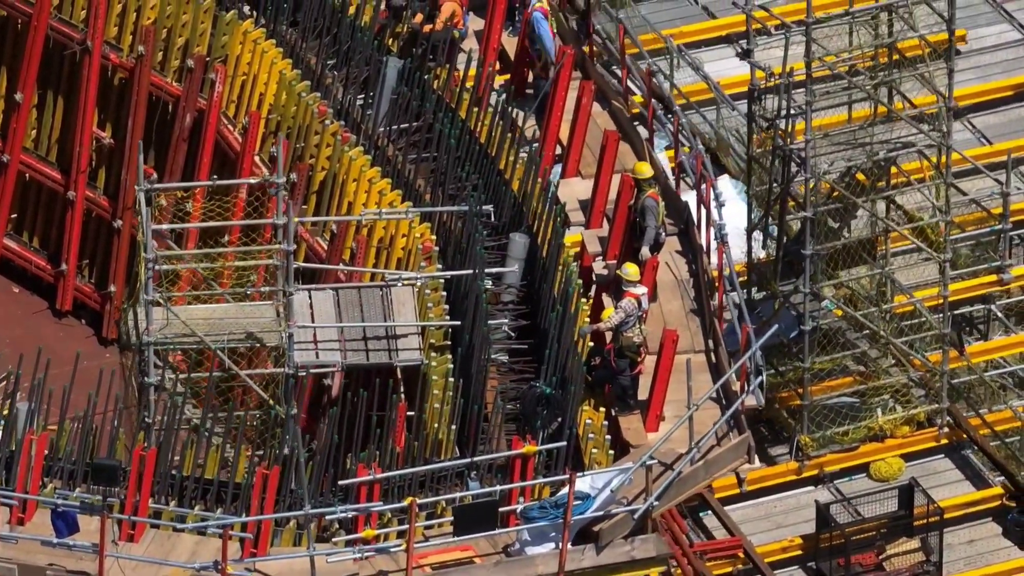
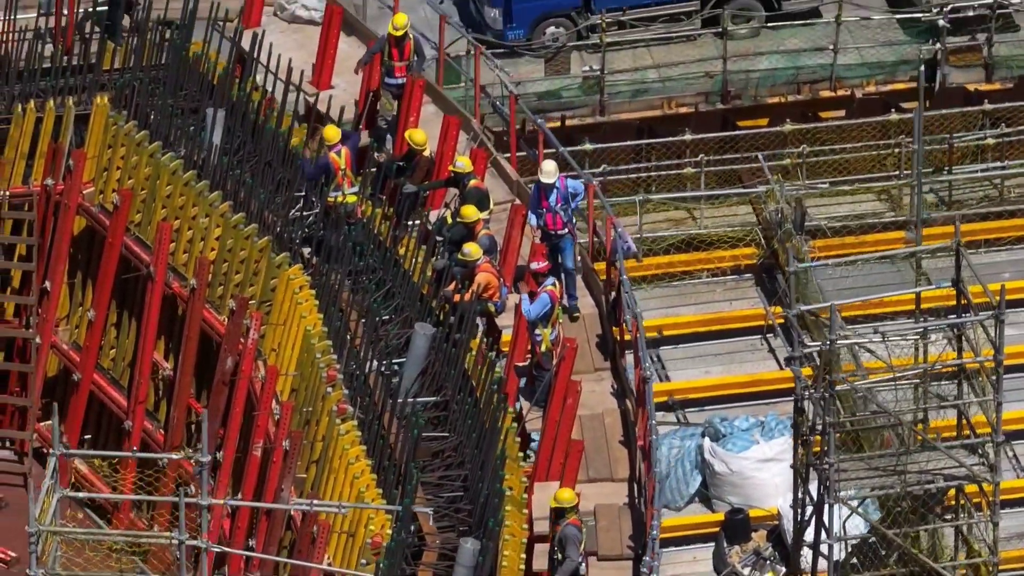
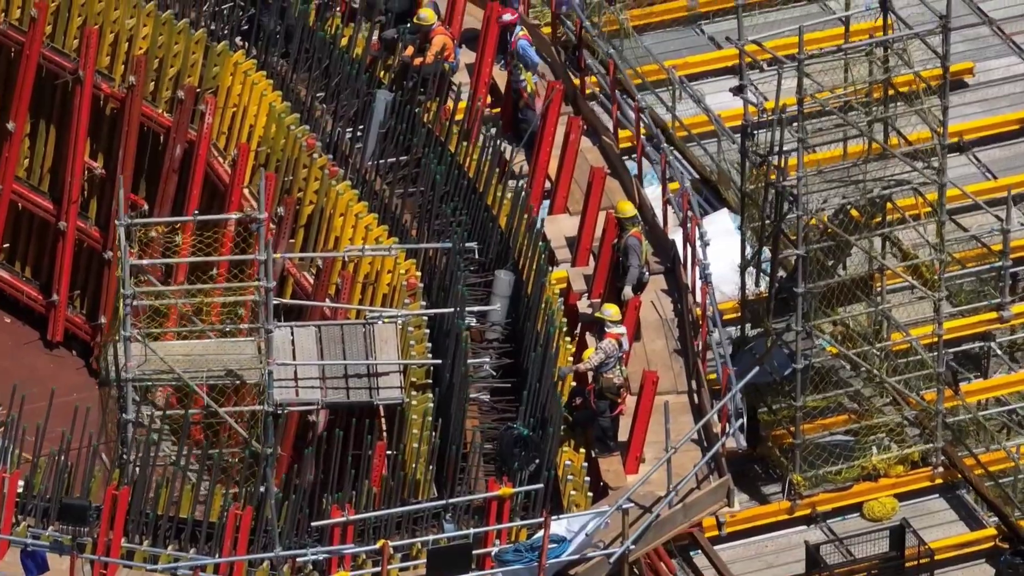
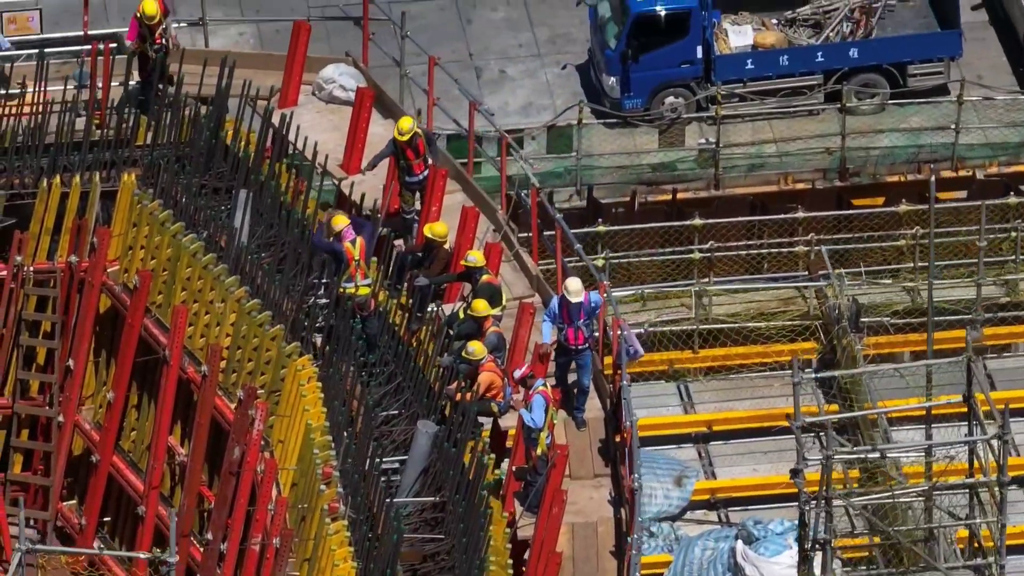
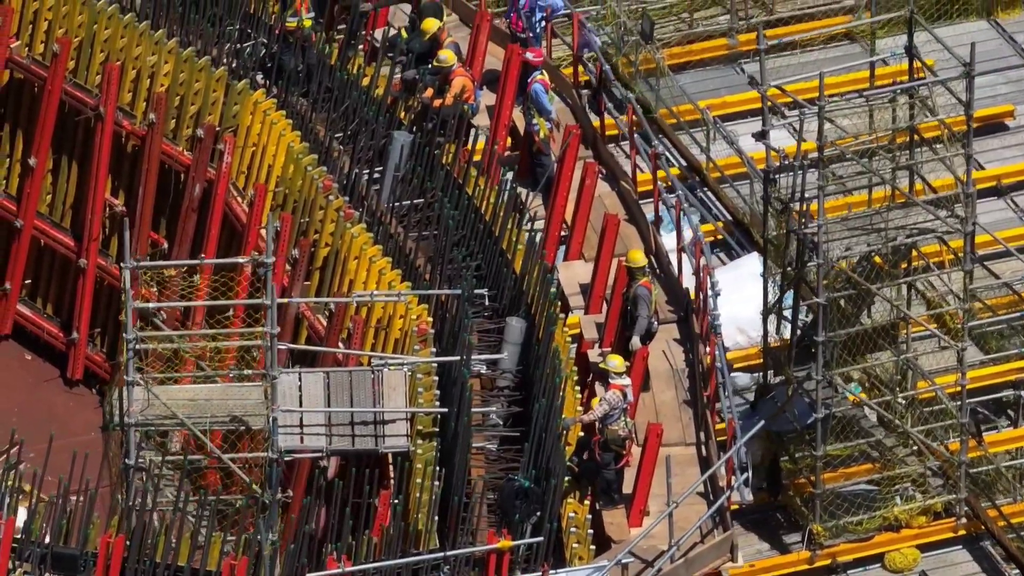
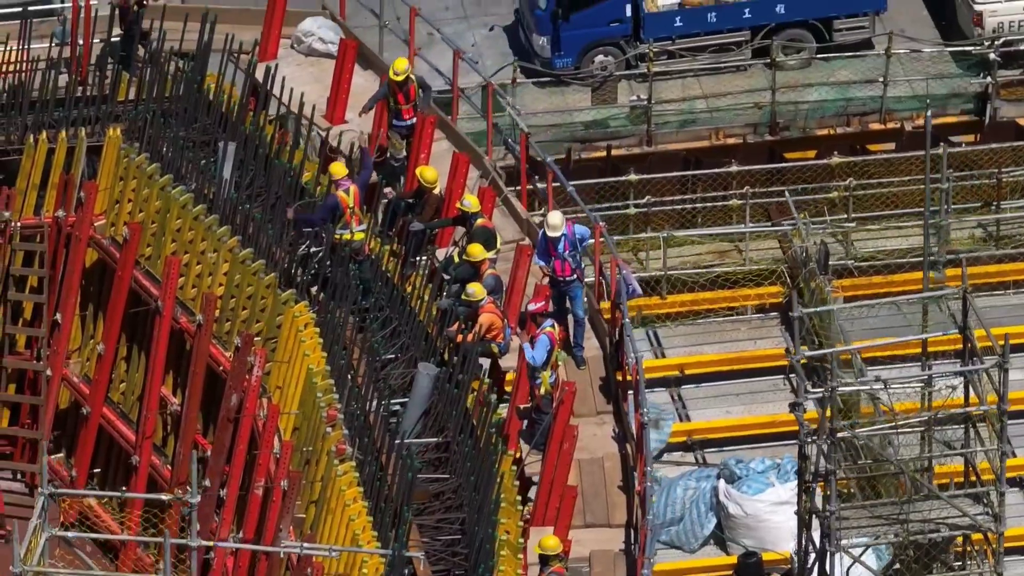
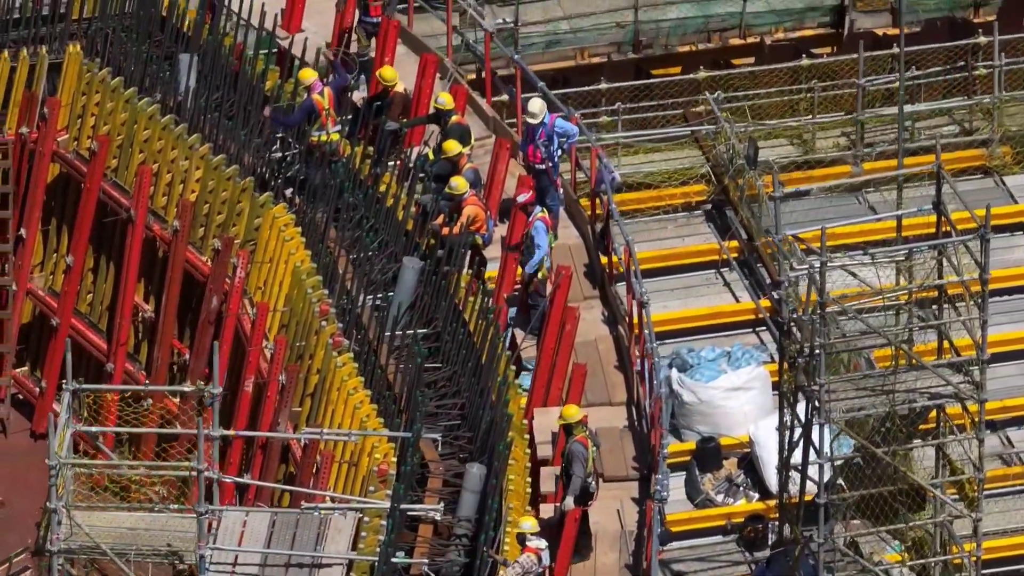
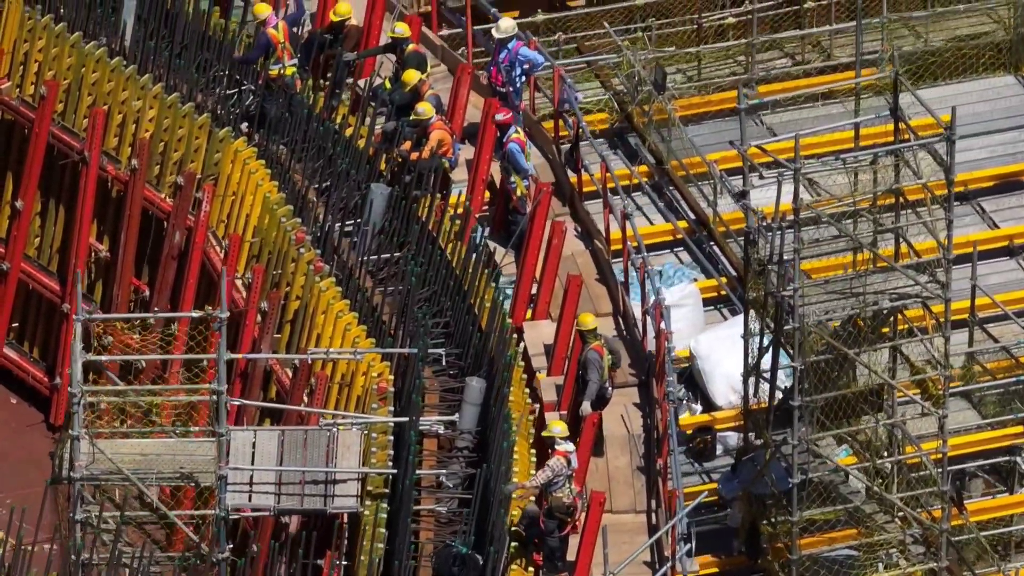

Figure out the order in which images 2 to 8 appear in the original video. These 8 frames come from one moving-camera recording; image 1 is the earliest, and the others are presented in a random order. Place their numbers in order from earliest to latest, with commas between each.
3, 5, 8, 7, 2, 6, 4
